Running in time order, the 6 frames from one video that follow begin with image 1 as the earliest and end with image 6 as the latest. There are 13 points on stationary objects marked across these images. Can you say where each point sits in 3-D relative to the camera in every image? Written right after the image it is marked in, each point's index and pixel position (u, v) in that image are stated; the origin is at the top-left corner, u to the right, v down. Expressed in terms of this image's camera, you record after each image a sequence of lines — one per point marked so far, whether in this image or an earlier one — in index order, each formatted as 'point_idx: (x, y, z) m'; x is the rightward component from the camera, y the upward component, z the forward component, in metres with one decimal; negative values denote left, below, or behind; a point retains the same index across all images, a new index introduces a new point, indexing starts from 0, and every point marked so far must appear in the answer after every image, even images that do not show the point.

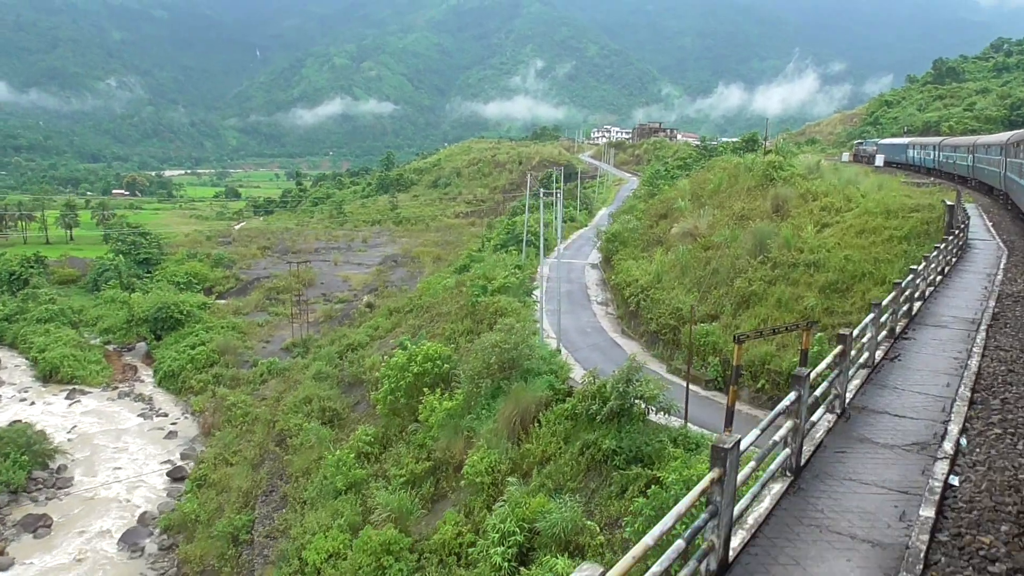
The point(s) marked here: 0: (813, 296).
0: (+6.7, -0.2, +18.1) m
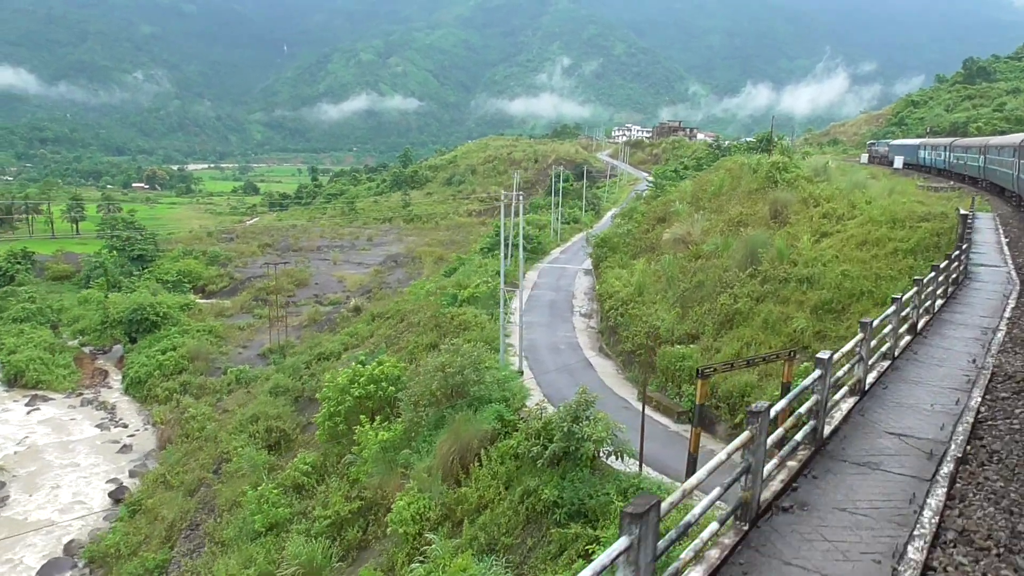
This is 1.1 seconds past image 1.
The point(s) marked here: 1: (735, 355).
0: (+5.7, -0.6, +15.8) m
1: (+4.4, -1.4, +16.1) m
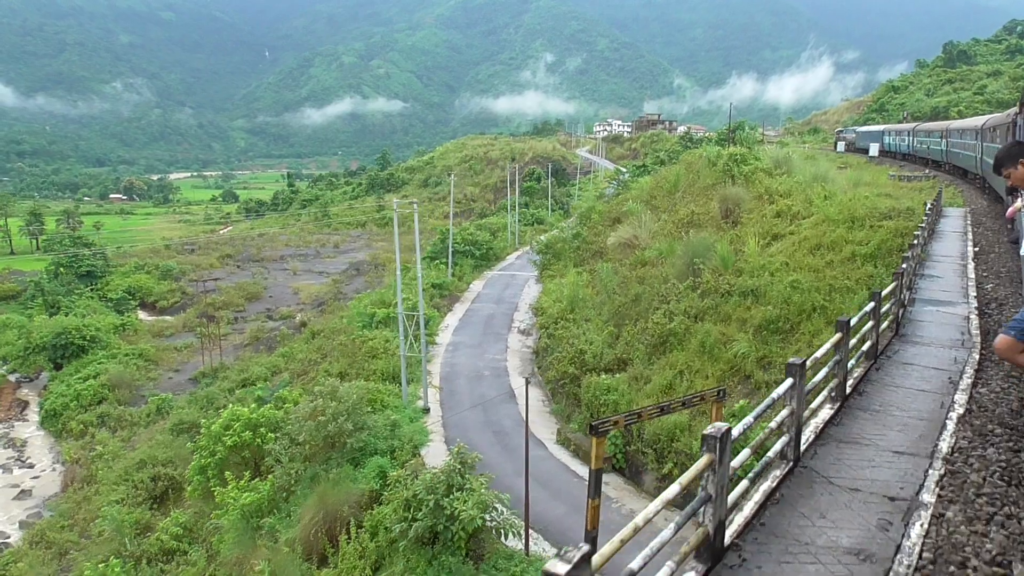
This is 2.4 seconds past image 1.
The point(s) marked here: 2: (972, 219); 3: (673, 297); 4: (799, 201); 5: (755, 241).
0: (+3.8, -0.8, +13.3) m
1: (+2.6, -1.7, +13.5) m
2: (+9.6, +1.4, +17.1) m
3: (+3.2, -0.2, +15.8) m
4: (+6.4, +2.0, +18.1) m
5: (+4.9, +0.9, +16.2) m
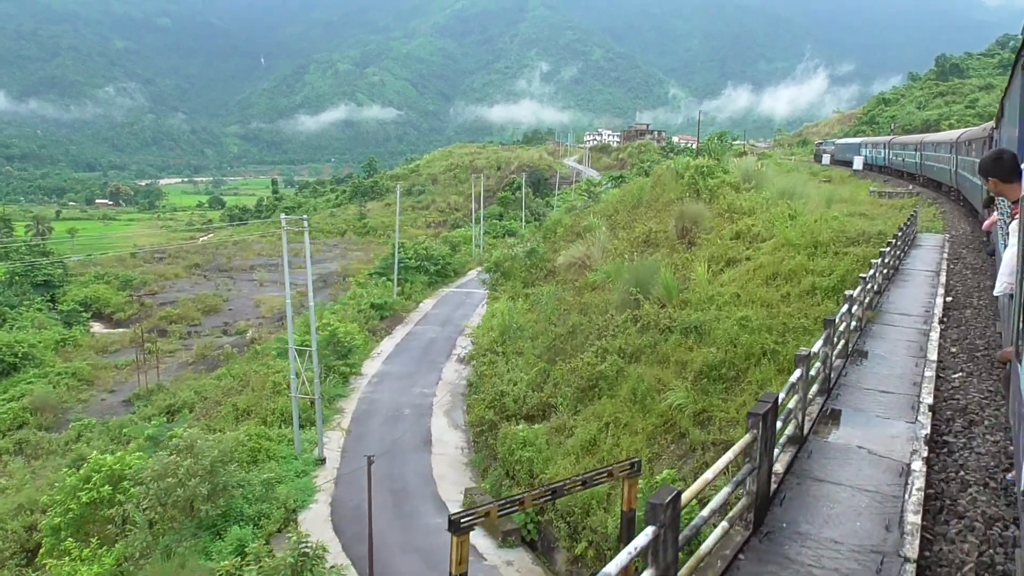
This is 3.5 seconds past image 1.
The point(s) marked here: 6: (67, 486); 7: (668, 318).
0: (+2.3, -1.4, +11.1) m
1: (+1.1, -2.2, +11.3) m
2: (+8.1, +0.8, +15.0) m
3: (+1.7, -0.7, +13.7) m
4: (+4.9, +1.4, +16.0) m
5: (+3.4, +0.4, +14.1) m
6: (-7.5, -3.3, +13.8) m
7: (+2.5, -0.5, +12.8) m
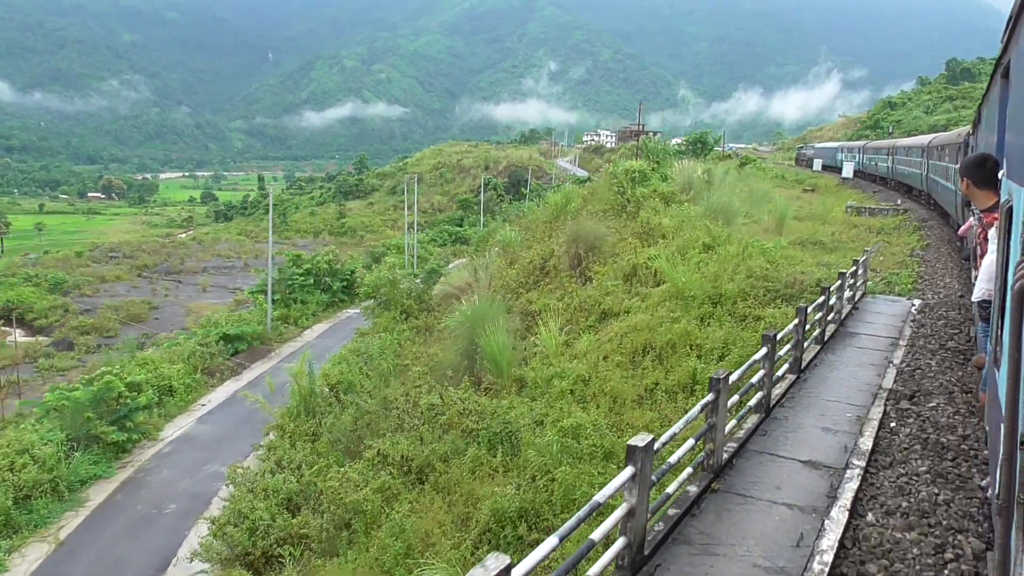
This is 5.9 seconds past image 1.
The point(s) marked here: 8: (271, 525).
0: (-0.5, -2.1, +6.4) m
1: (-1.7, -2.9, +6.7) m
2: (+5.4, -0.1, +10.3) m
3: (-1.1, -1.5, +9.0) m
4: (+2.2, +0.6, +11.3) m
5: (+0.6, -0.4, +9.4) m
6: (-10.3, -3.9, +9.2) m
7: (-0.3, -1.2, +8.1) m
8: (-2.6, -2.5, +8.7) m
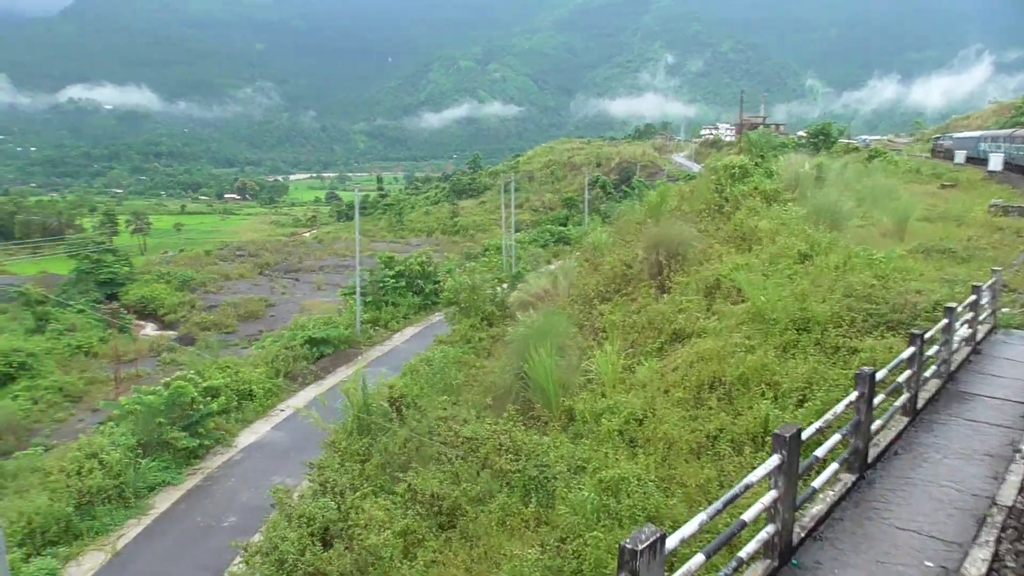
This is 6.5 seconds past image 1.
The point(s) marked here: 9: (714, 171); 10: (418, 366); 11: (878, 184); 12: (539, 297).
0: (-0.3, -2.3, +5.4) m
1: (-1.6, -3.1, +5.8) m
2: (+6.1, -0.3, +8.3) m
3: (-0.6, -1.6, +8.1) m
4: (+3.1, +0.4, +9.8) m
5: (+1.2, -0.6, +8.2) m
6: (-9.7, -4.0, +9.6) m
7: (+0.1, -1.4, +7.1) m
8: (-2.1, -2.7, +7.9) m
9: (+4.9, +2.8, +19.0) m
10: (-1.8, -1.6, +13.2) m
11: (+7.9, +2.1, +17.1) m
12: (+0.5, -0.2, +14.8) m
